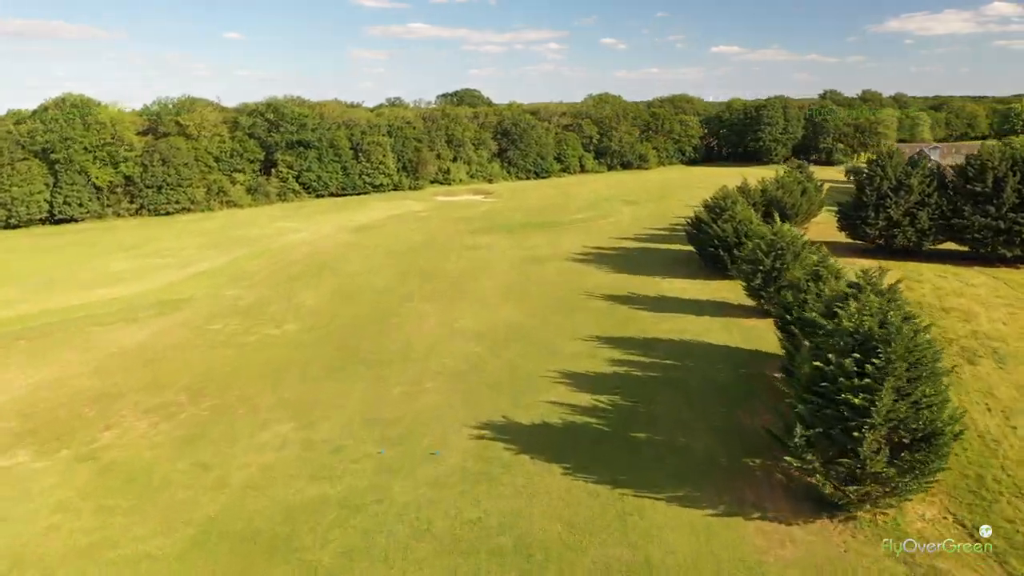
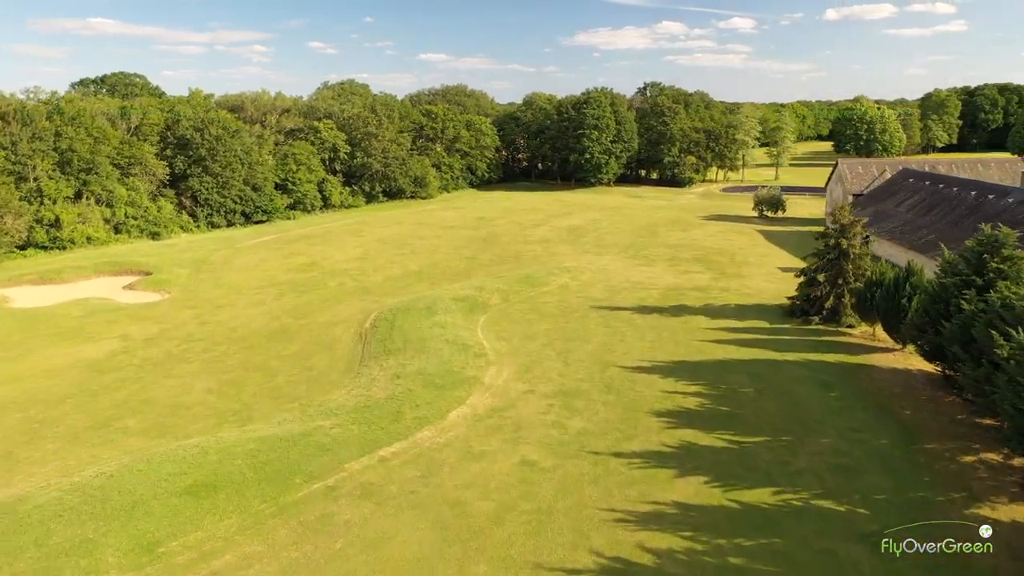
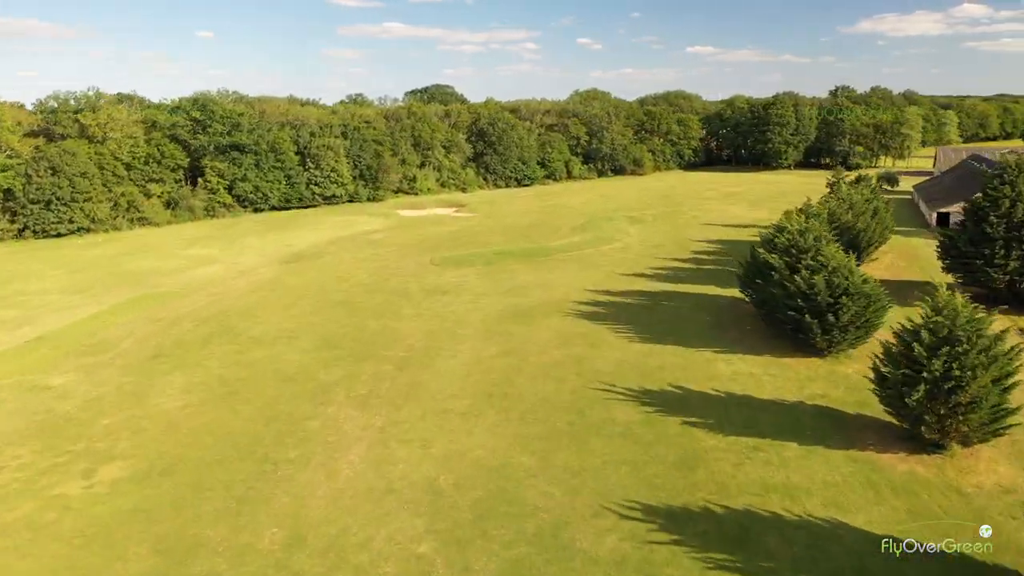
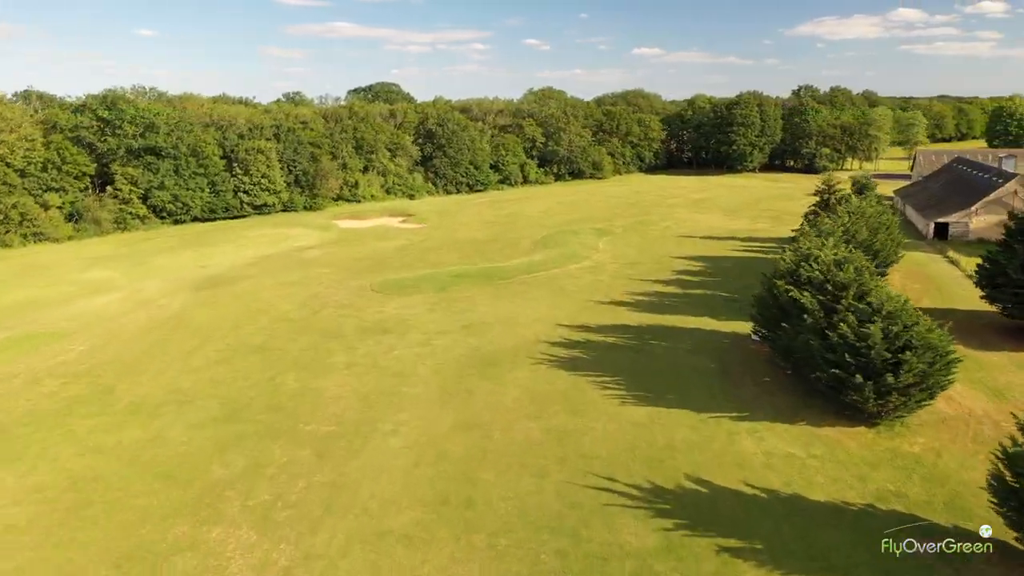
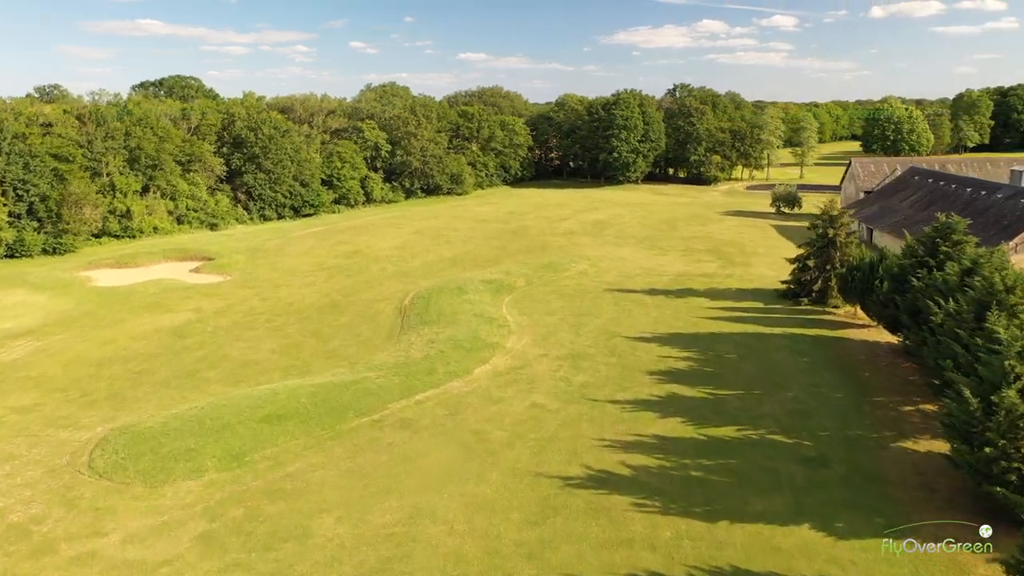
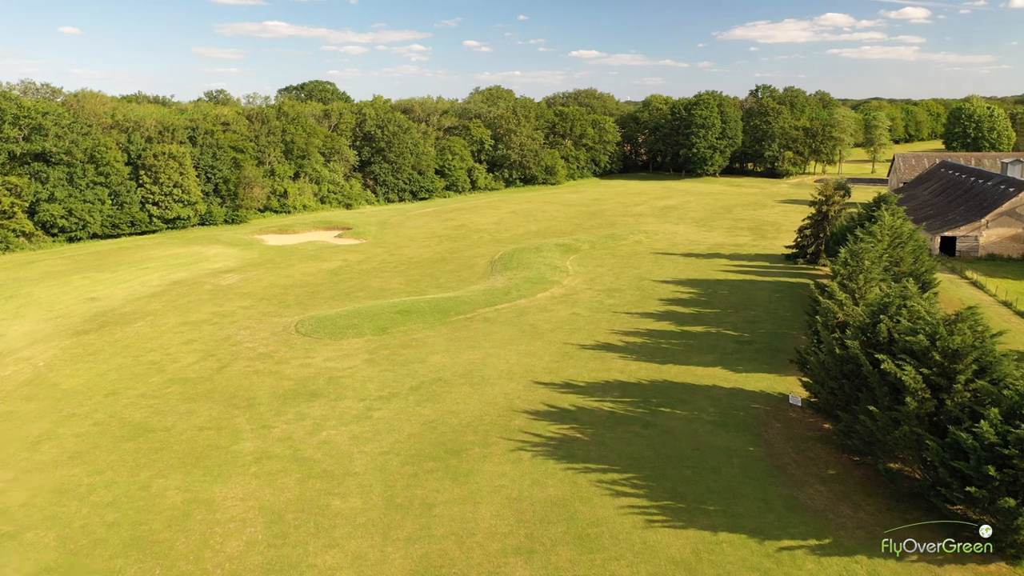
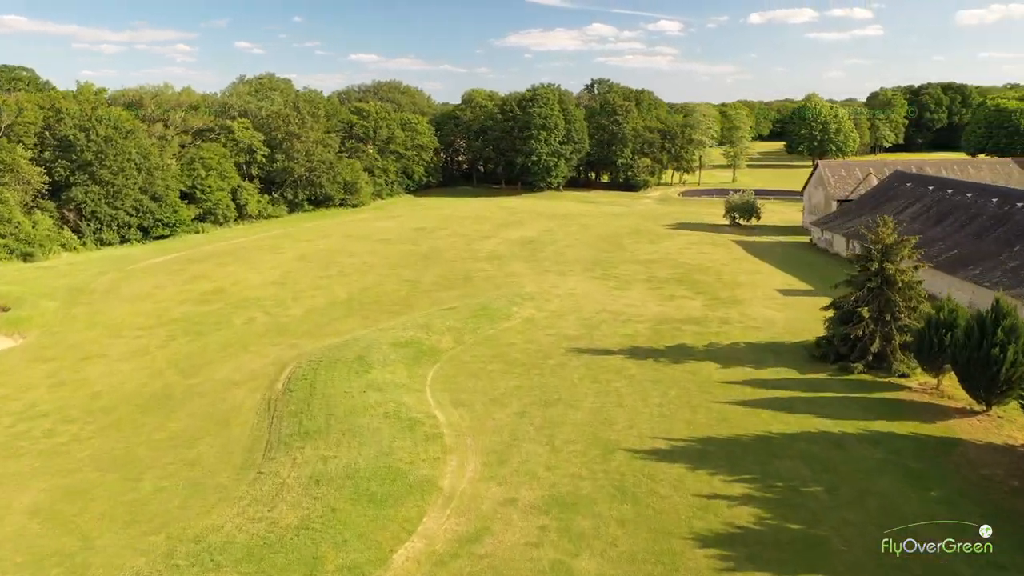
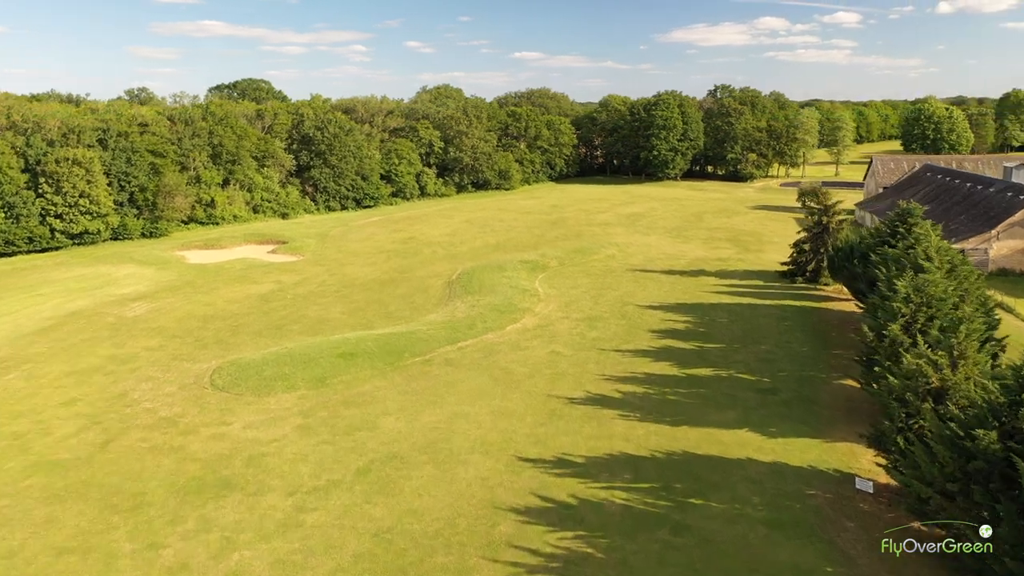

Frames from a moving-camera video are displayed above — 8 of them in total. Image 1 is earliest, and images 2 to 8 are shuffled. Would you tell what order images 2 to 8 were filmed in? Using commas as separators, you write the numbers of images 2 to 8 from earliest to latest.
3, 4, 6, 8, 5, 2, 7
